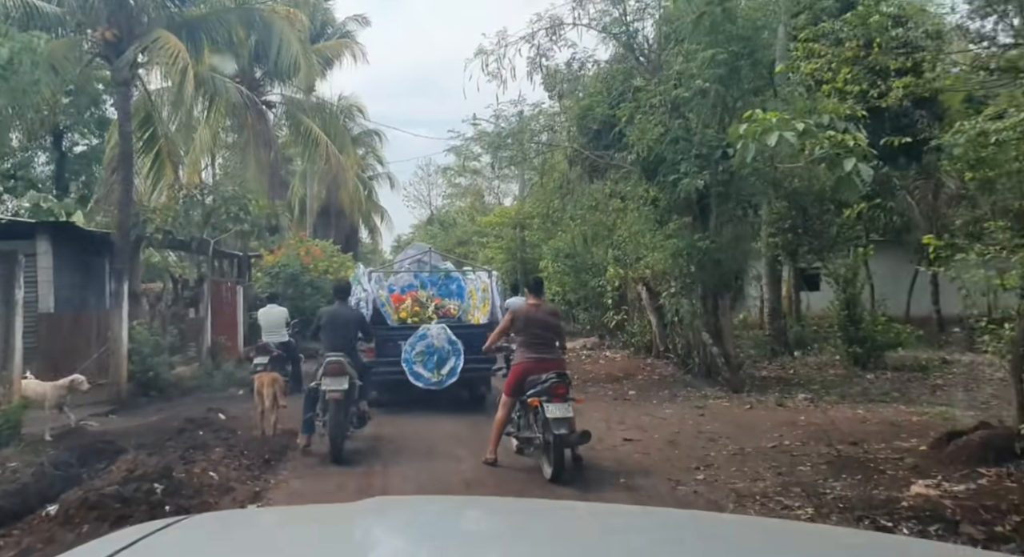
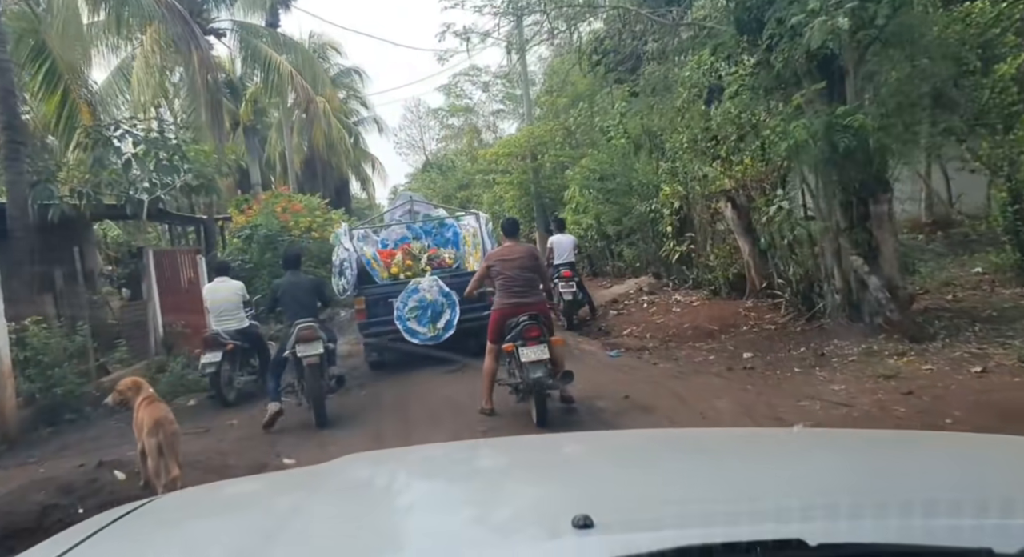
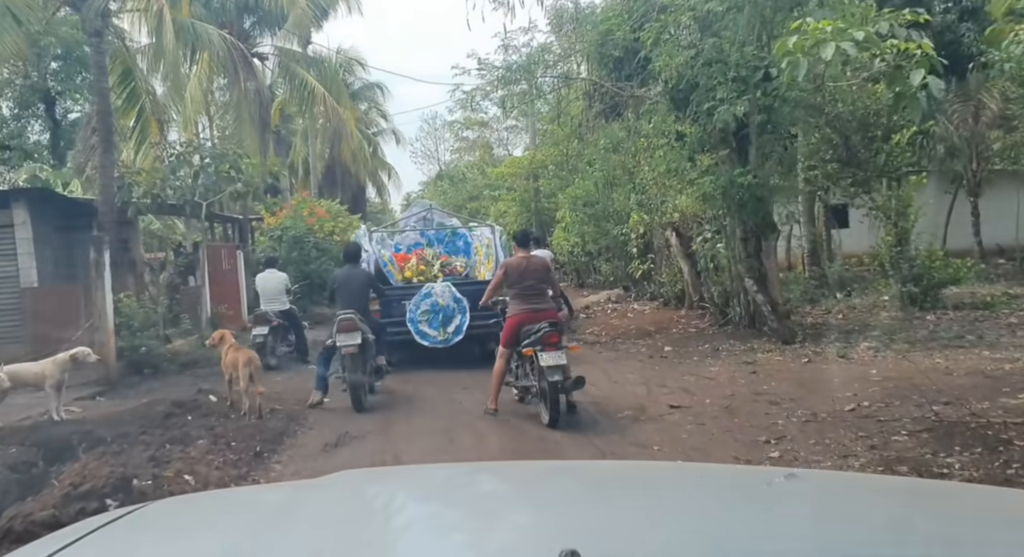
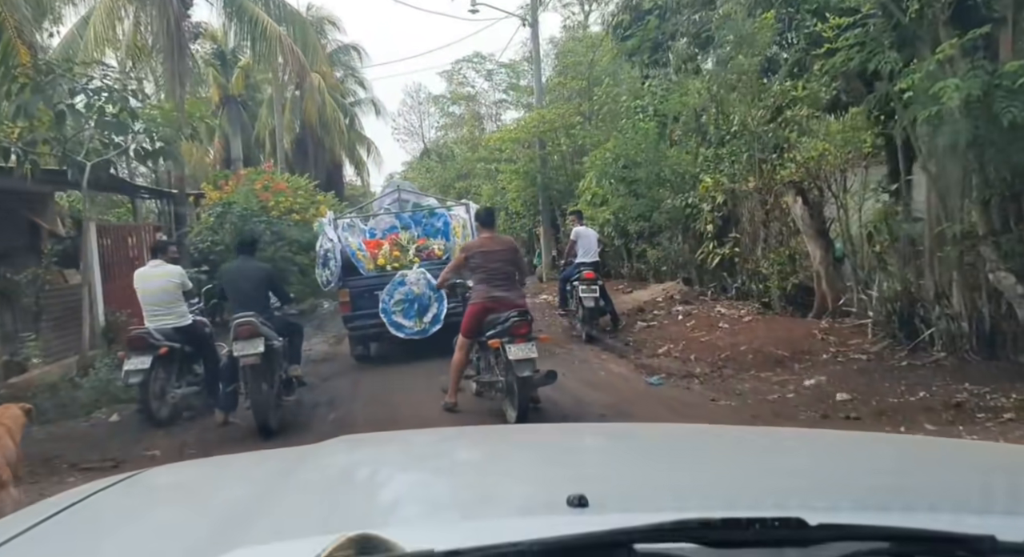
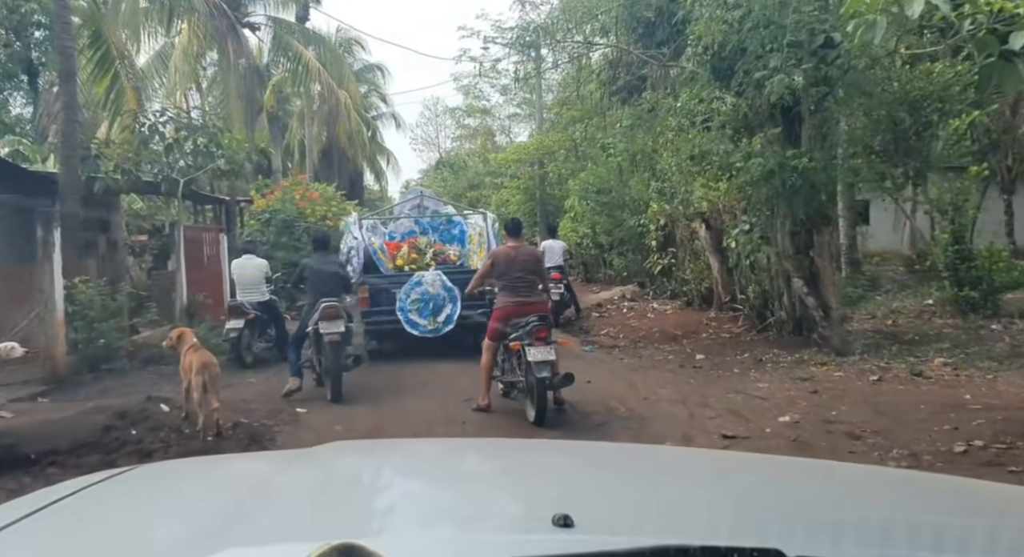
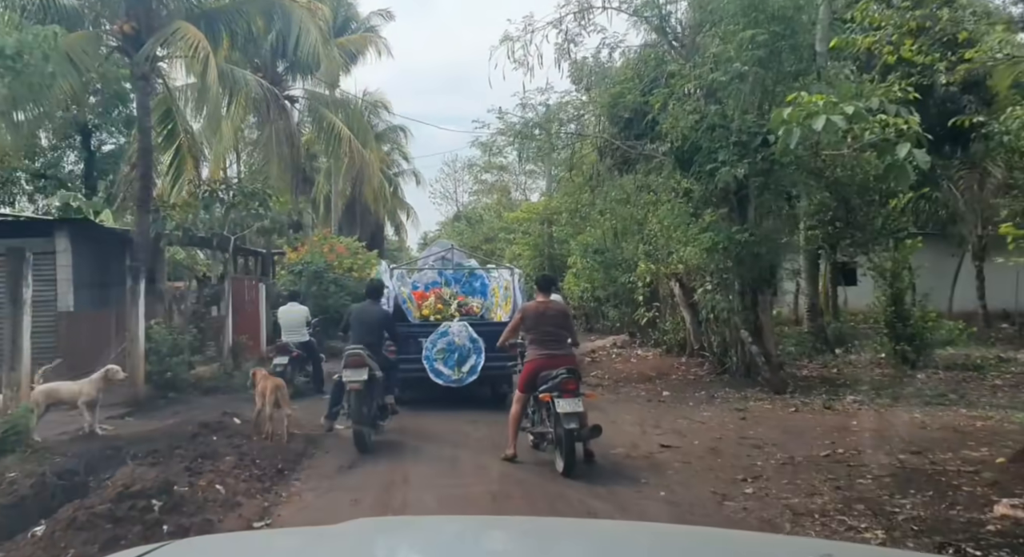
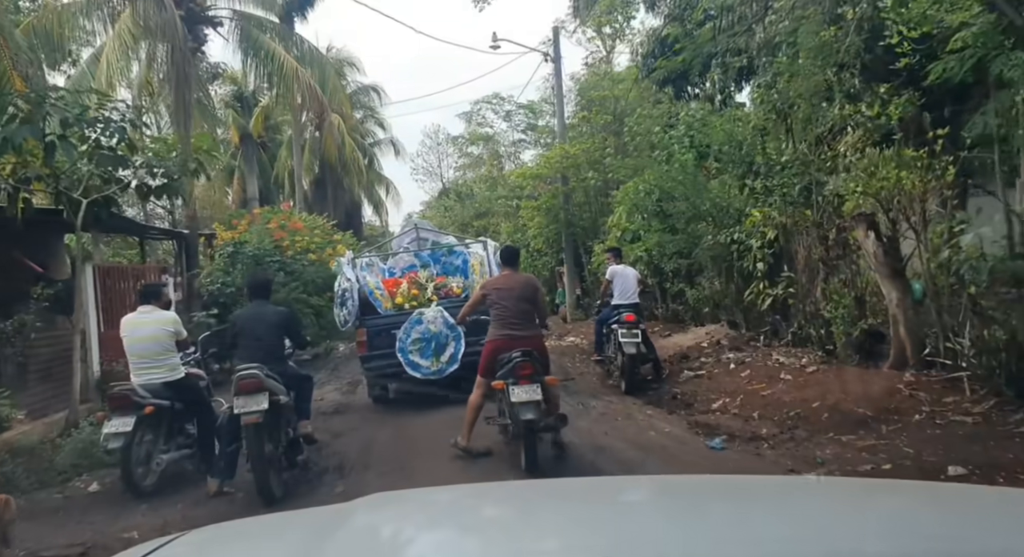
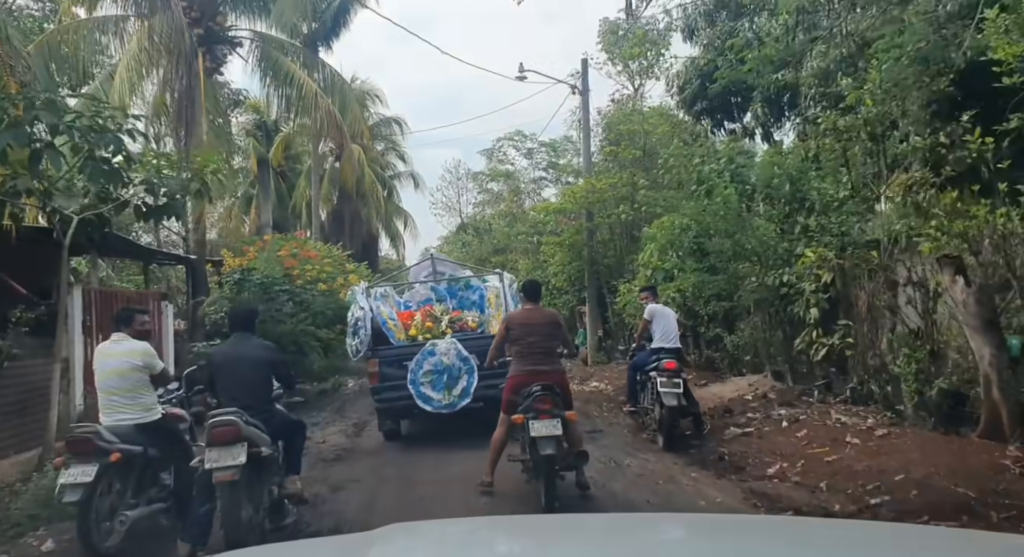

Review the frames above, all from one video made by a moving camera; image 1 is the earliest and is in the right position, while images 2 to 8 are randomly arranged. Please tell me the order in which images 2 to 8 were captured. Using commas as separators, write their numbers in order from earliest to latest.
6, 3, 5, 2, 4, 7, 8
